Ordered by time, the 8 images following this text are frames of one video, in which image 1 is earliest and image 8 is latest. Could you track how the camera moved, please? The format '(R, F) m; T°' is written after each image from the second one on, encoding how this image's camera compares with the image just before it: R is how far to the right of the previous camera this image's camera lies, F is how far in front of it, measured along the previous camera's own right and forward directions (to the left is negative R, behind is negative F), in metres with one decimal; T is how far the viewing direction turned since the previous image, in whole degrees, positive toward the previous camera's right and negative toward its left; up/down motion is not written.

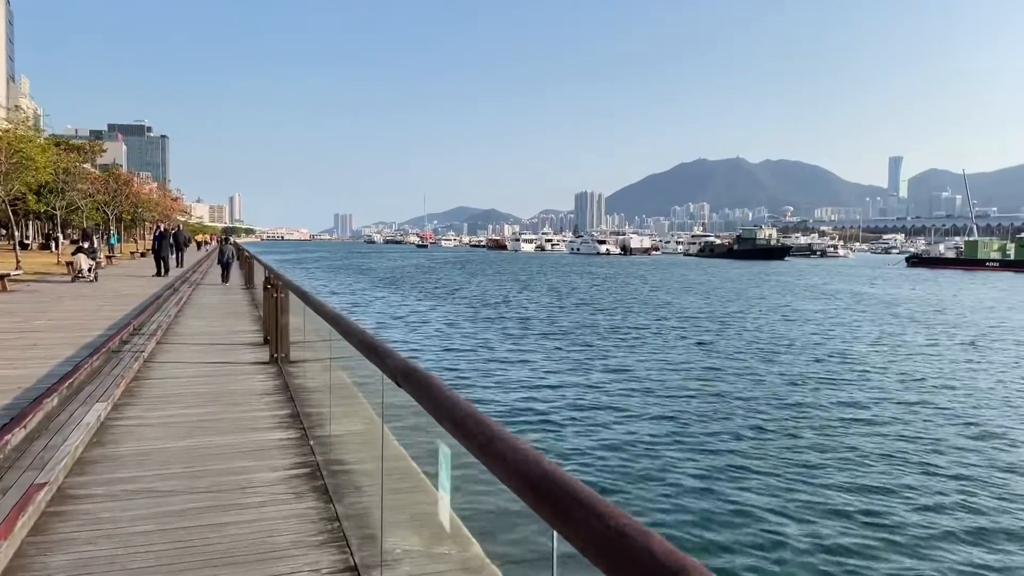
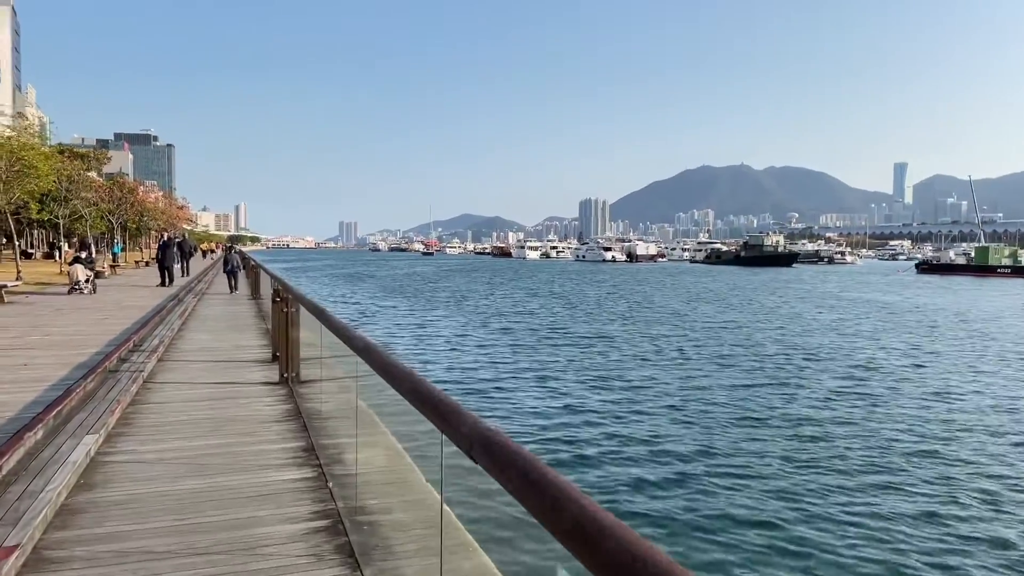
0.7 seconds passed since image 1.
(-0.3, +0.8) m; 0°
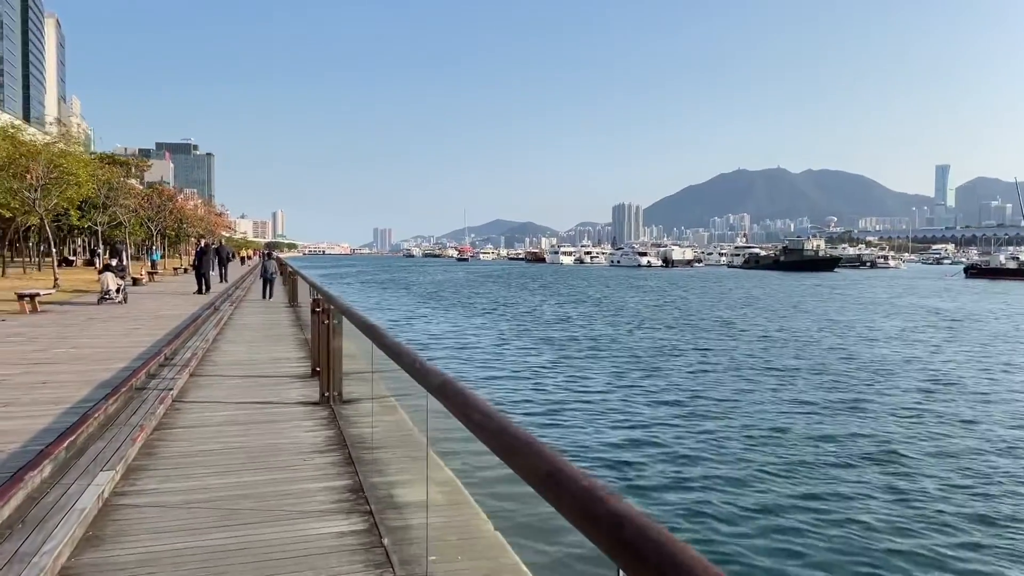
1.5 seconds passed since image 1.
(-0.4, +1.0) m; -2°
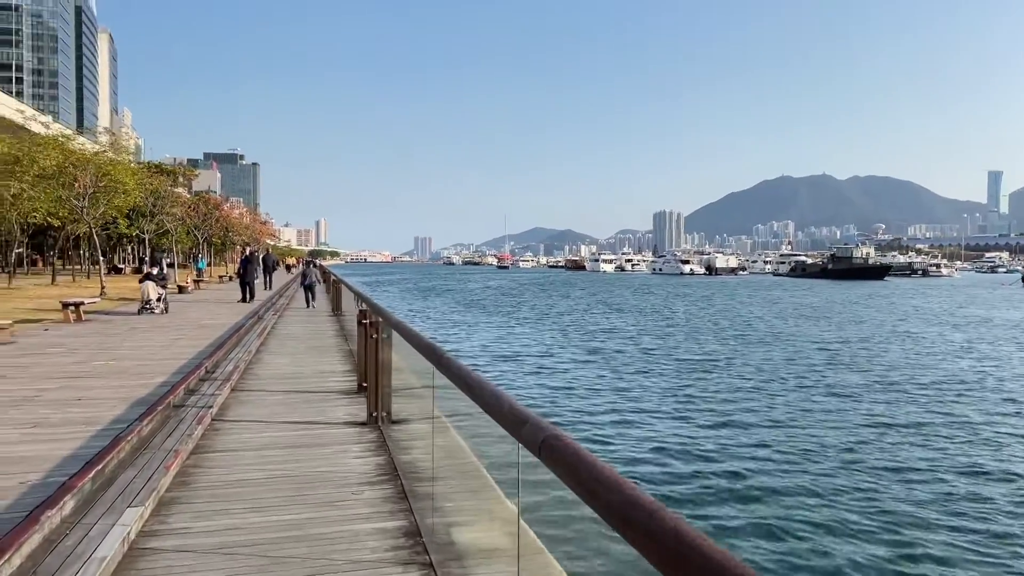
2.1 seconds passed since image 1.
(-0.2, +0.7) m; -3°
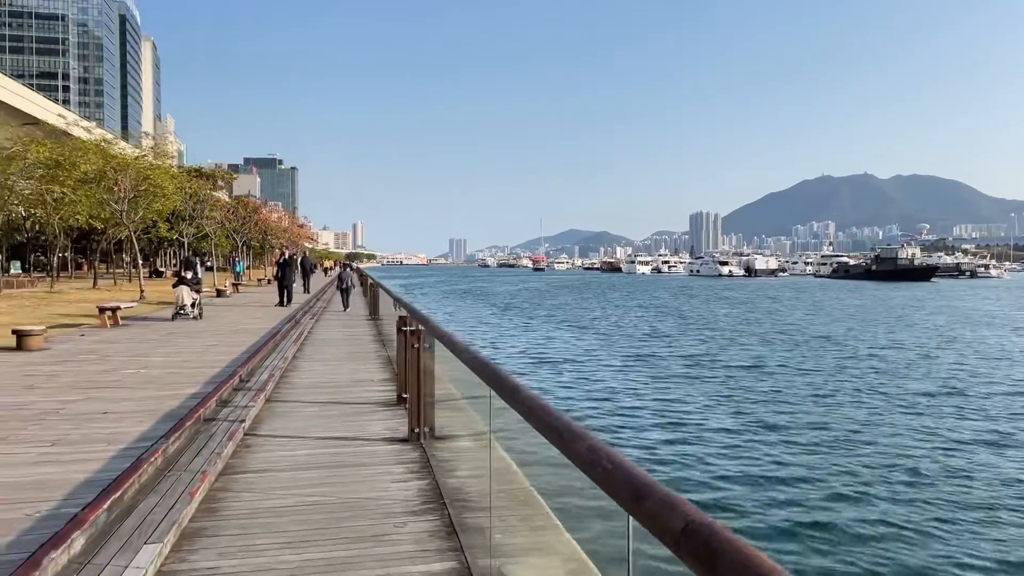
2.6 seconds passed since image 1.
(-0.2, +0.6) m; -3°
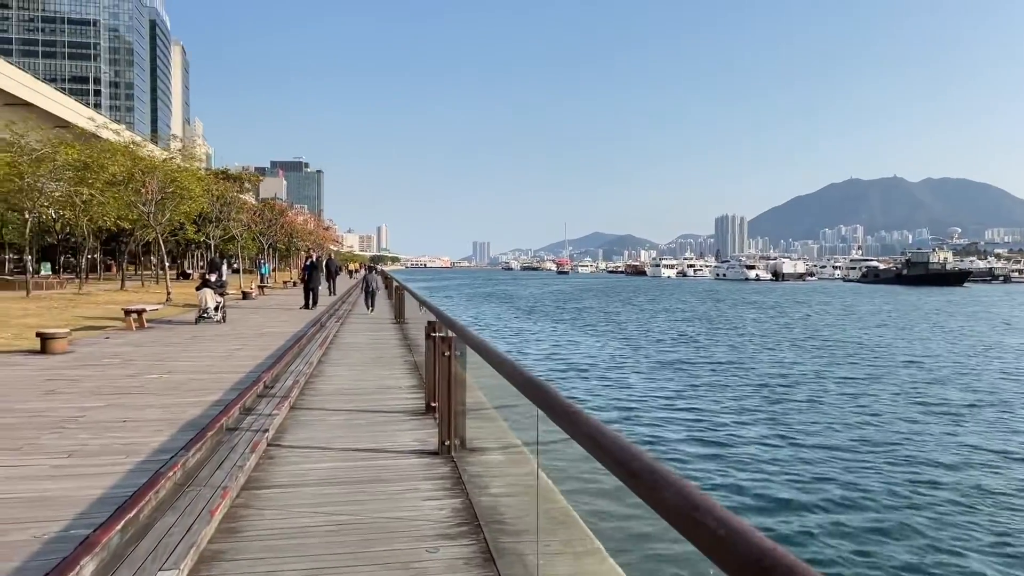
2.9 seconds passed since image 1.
(-0.1, +0.4) m; -2°
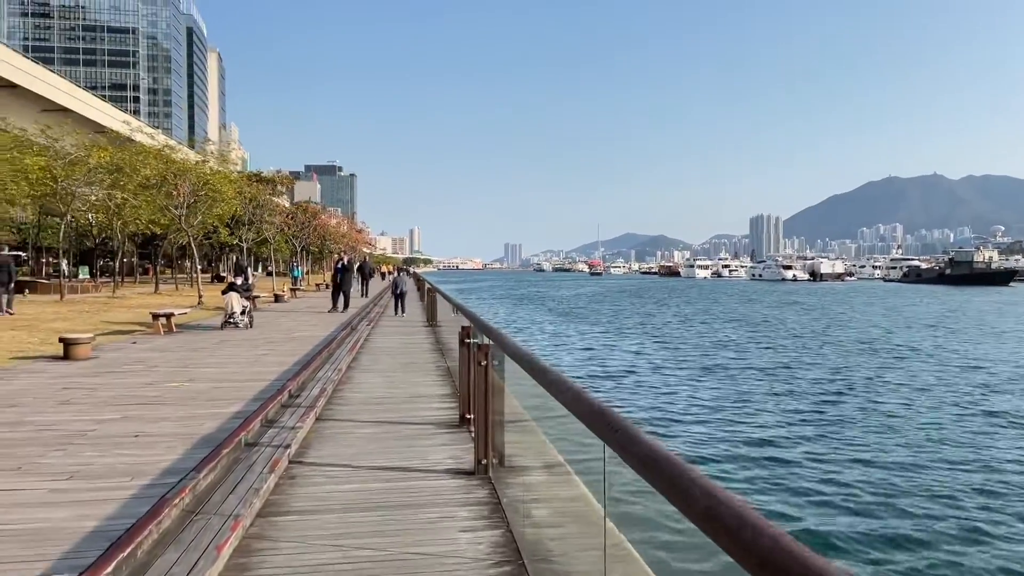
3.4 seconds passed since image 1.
(-0.1, +0.7) m; -2°
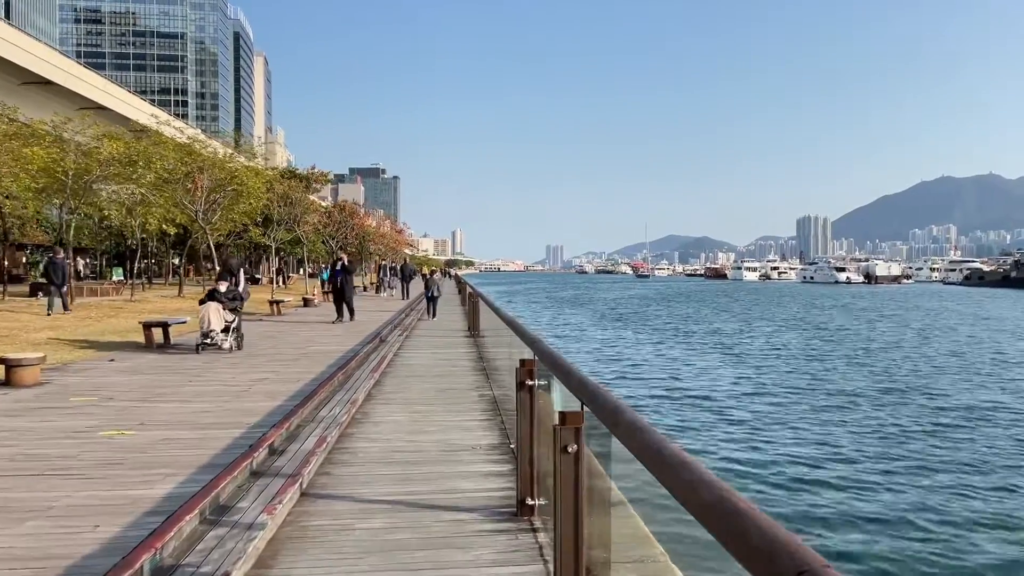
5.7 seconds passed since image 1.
(-0.3, +3.0) m; -3°
